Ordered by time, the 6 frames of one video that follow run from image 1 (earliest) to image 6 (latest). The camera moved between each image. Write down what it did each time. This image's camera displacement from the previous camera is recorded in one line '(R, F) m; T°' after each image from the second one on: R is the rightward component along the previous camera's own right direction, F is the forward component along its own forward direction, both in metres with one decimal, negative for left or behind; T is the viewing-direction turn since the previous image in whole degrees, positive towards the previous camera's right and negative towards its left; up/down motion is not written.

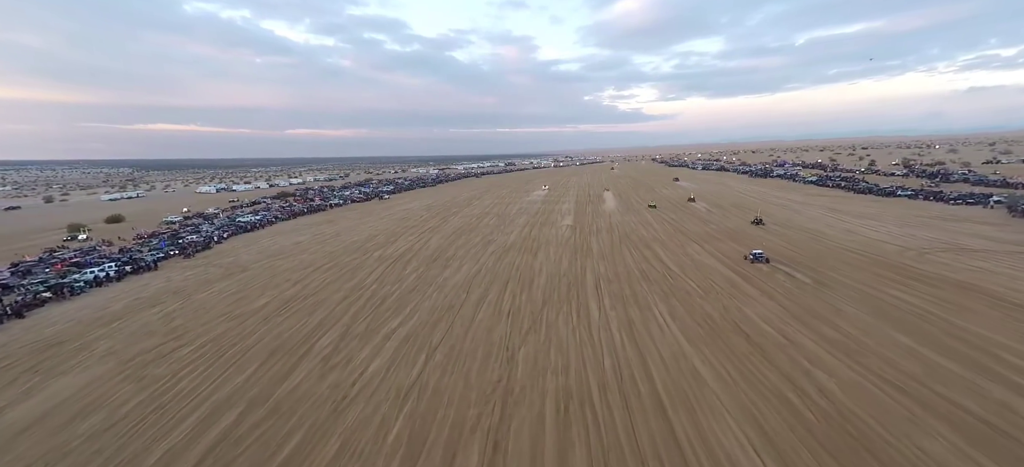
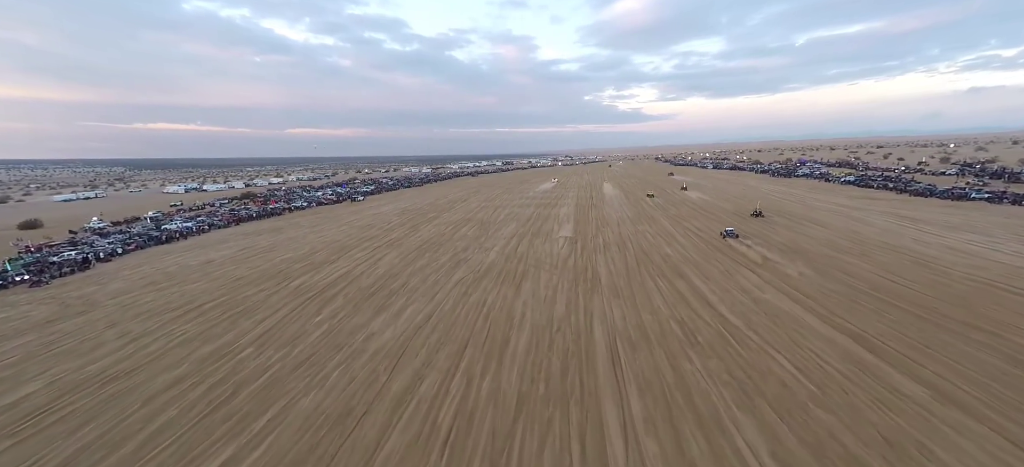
(+1.0, +6.1) m; 0°
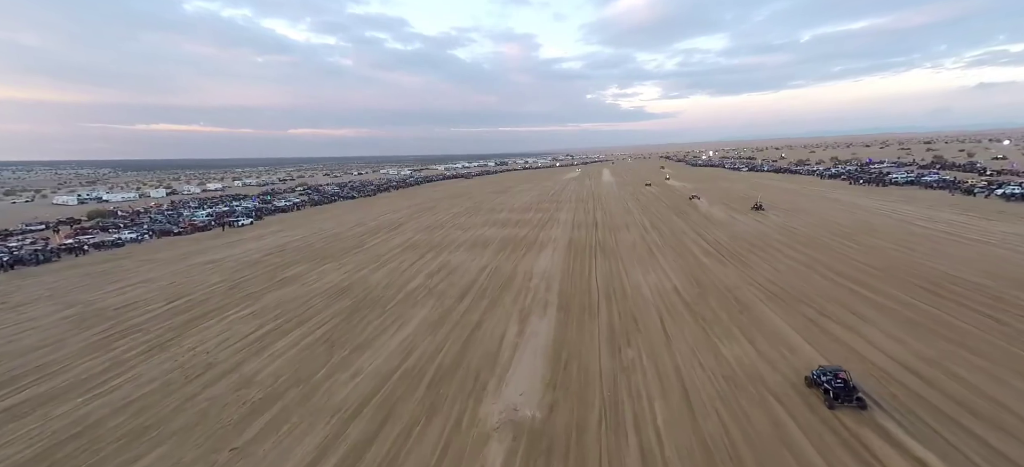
(+3.1, +14.4) m; 0°
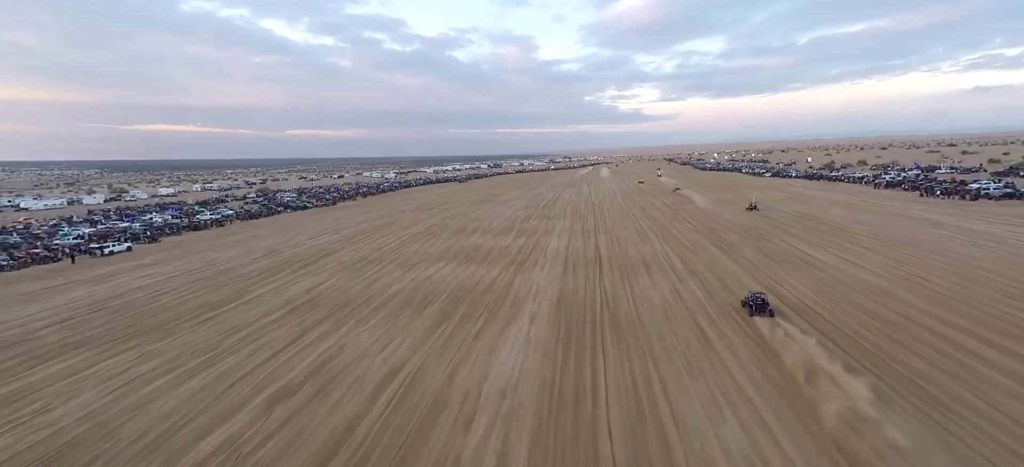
(+1.4, +7.3) m; 0°
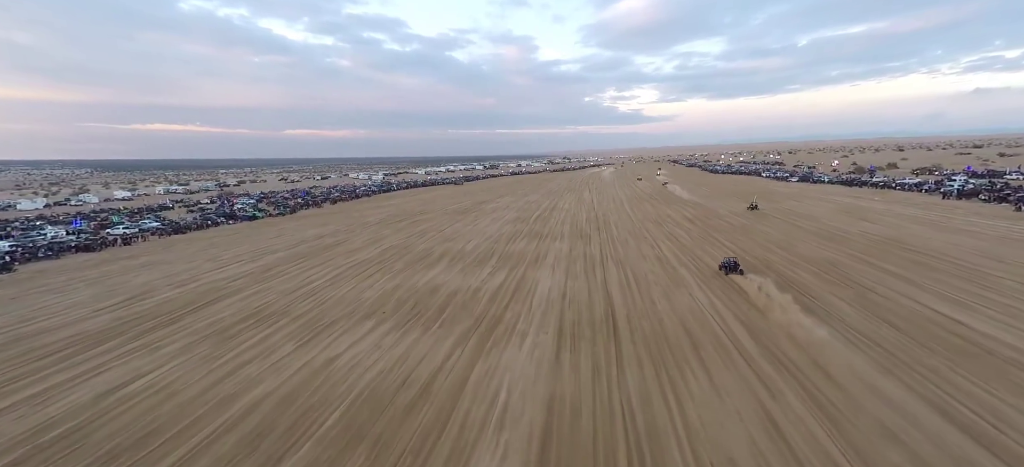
(+1.0, +5.7) m; 0°
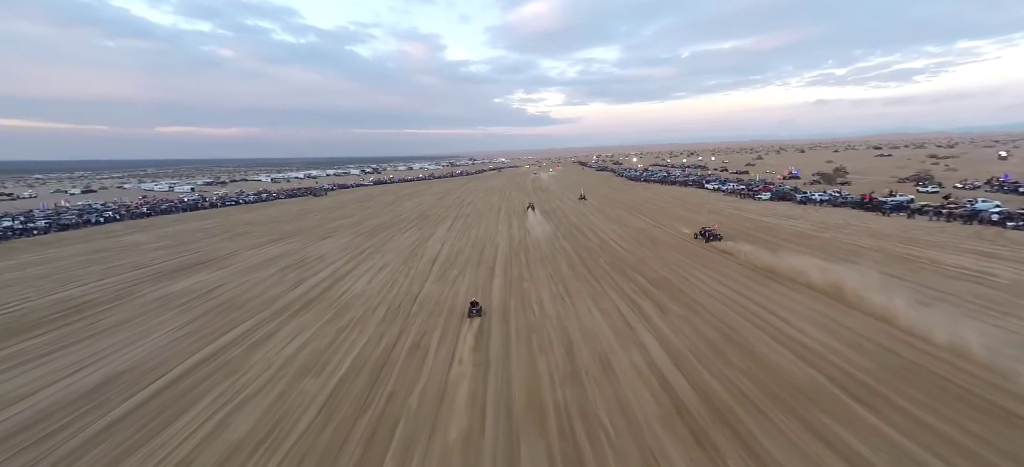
(+6.3, +1.1) m; -18°
